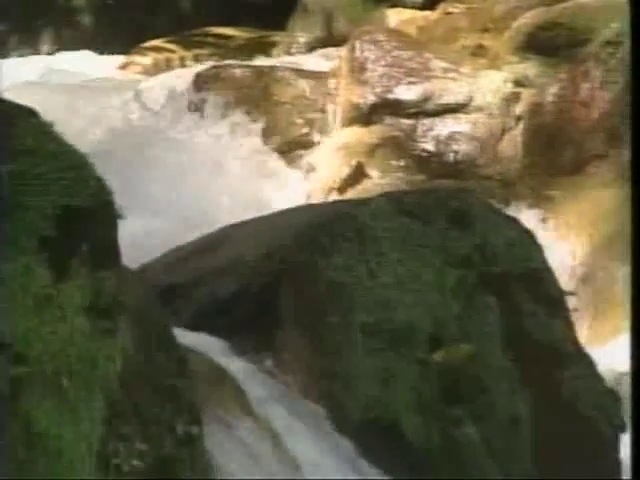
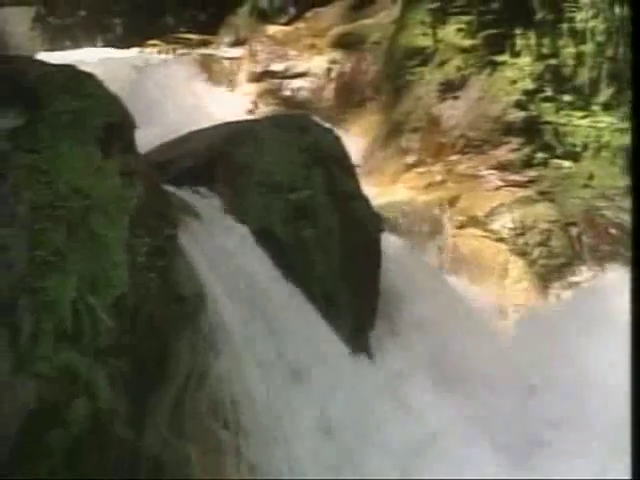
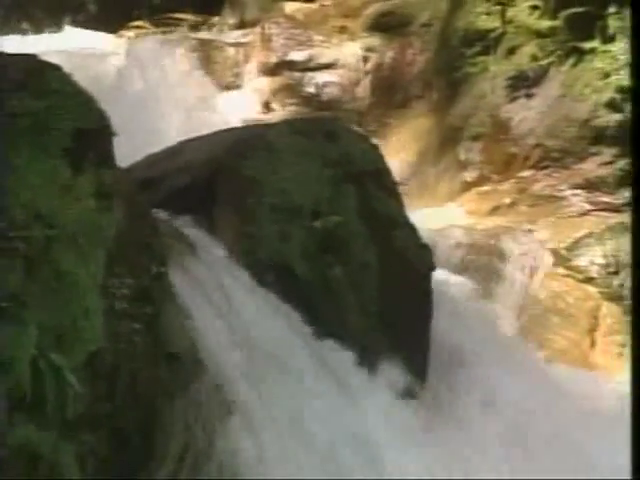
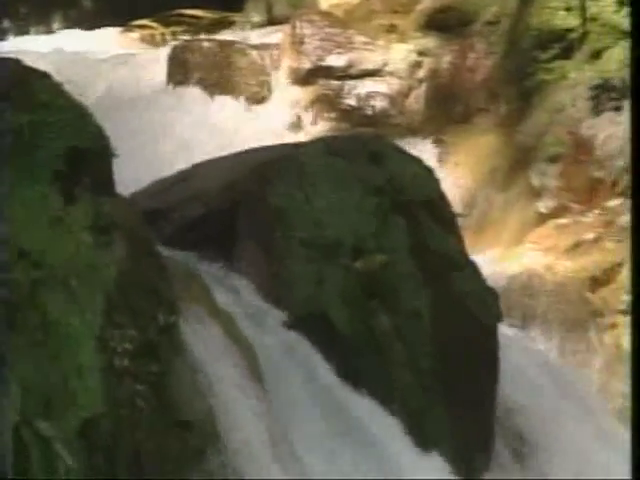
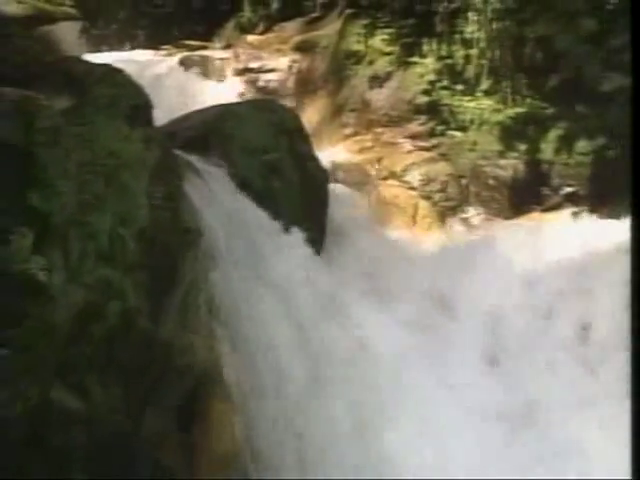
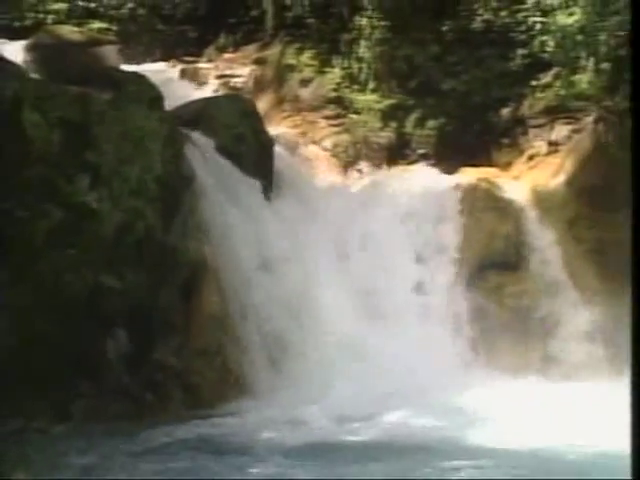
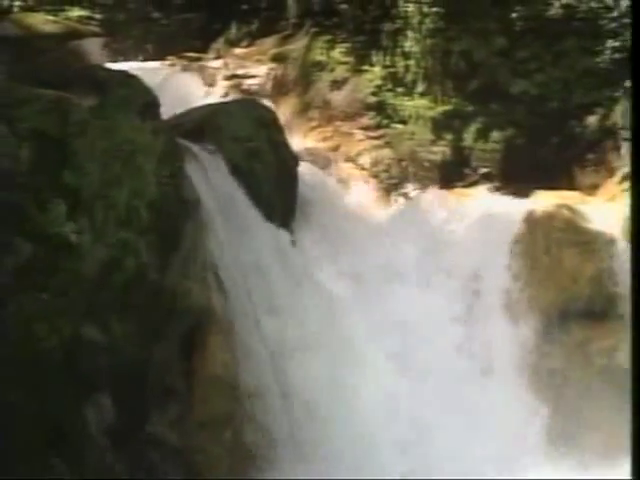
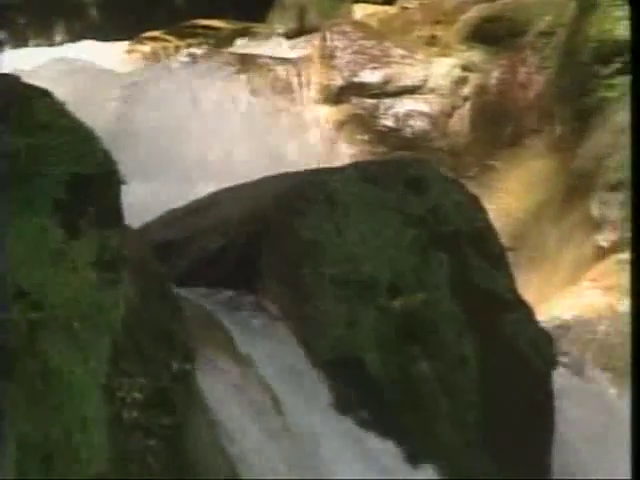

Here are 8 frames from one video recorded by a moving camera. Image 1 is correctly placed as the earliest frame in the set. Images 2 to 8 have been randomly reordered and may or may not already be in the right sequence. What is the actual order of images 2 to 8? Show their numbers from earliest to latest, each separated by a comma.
8, 4, 3, 2, 5, 7, 6
